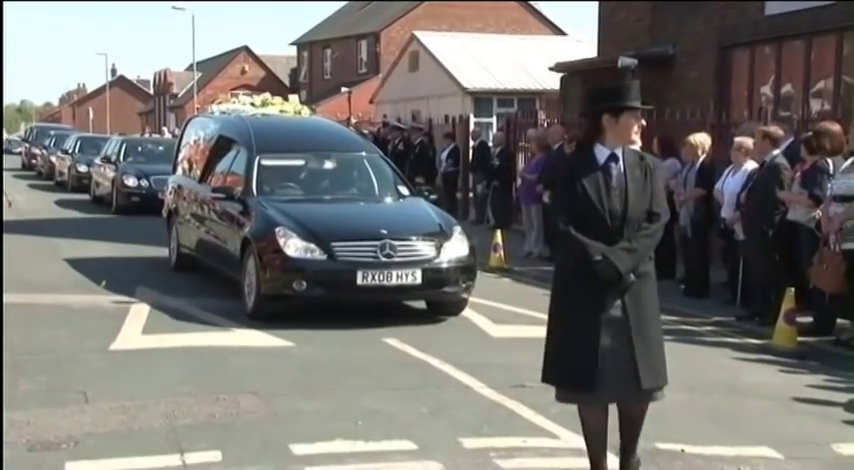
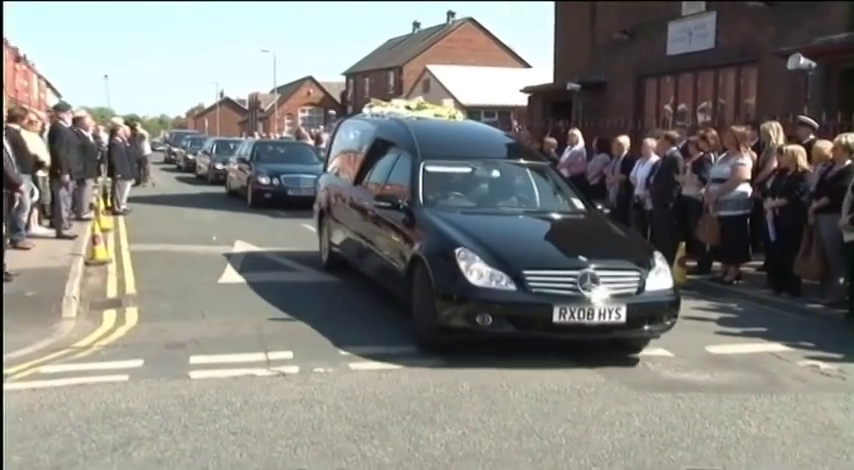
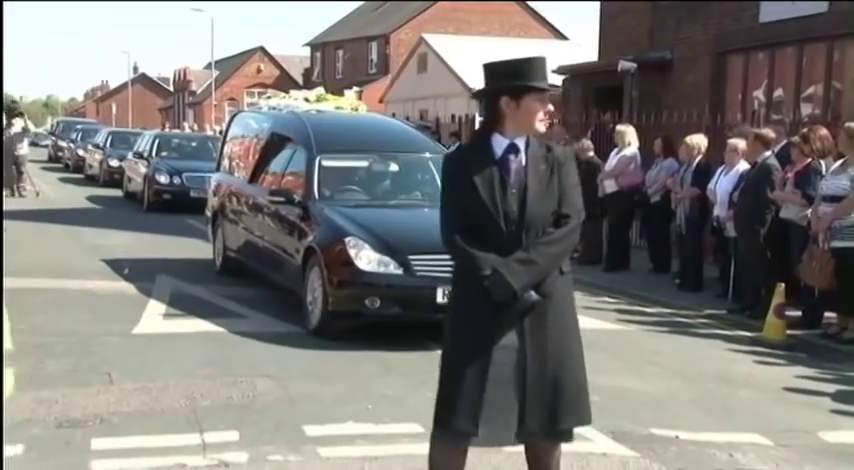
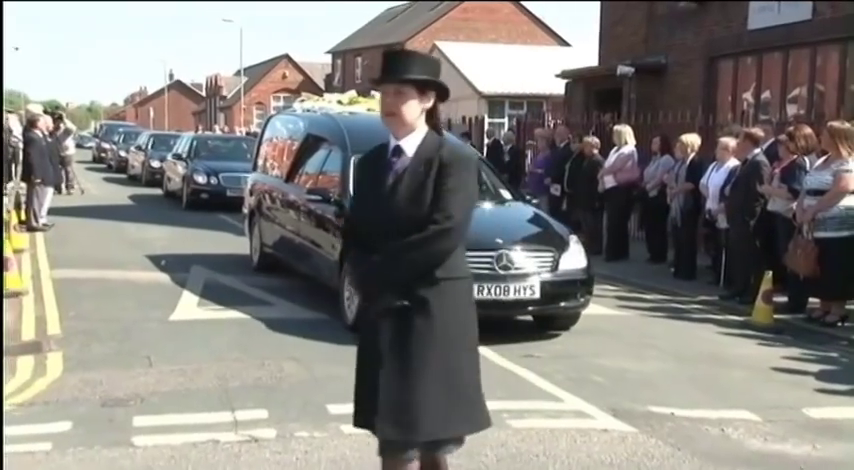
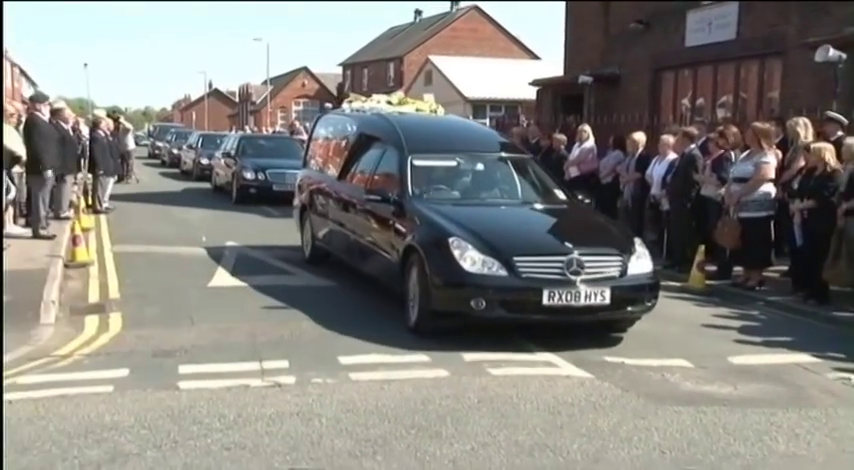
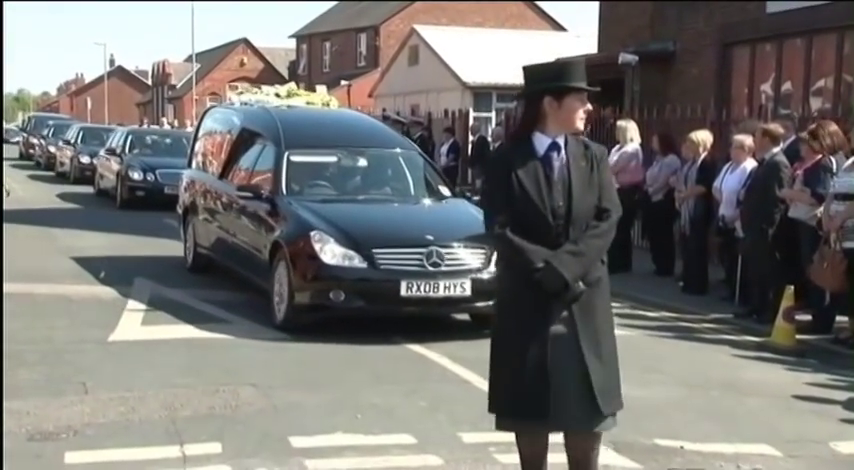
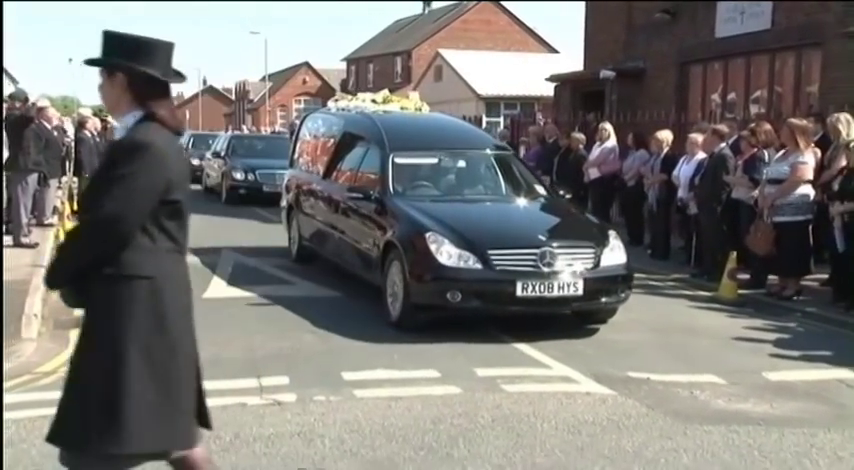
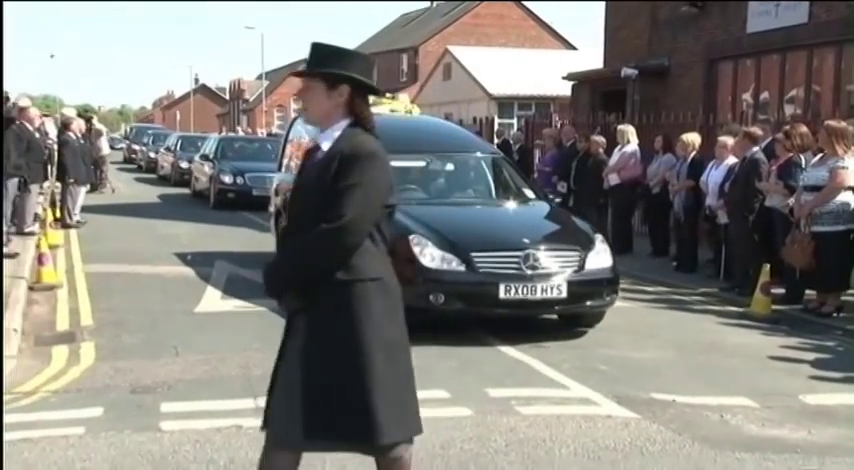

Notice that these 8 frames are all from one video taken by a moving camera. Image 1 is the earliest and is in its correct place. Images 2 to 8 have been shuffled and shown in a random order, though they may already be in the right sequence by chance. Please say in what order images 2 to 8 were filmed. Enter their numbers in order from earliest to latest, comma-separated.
6, 3, 4, 8, 7, 5, 2
